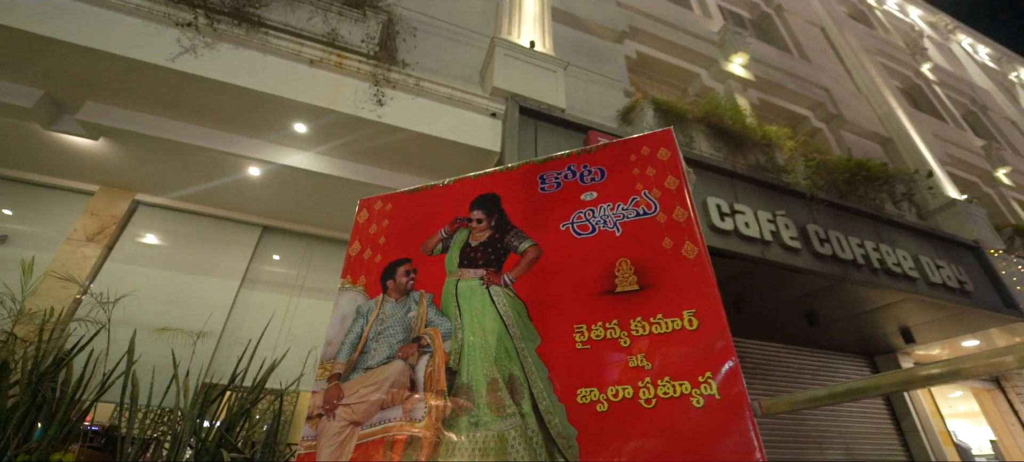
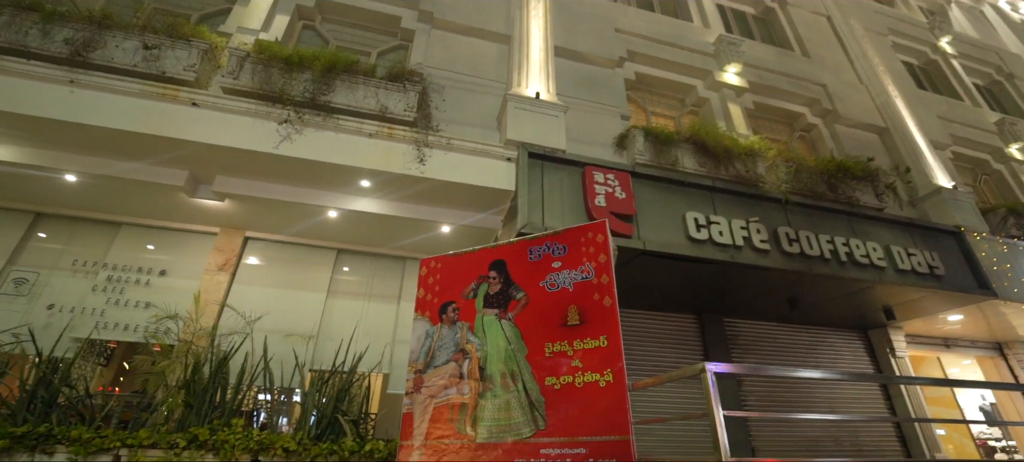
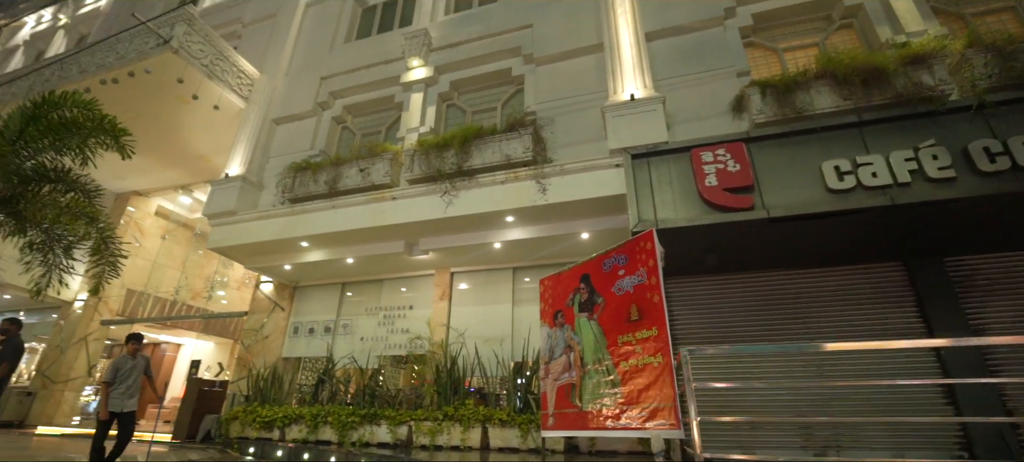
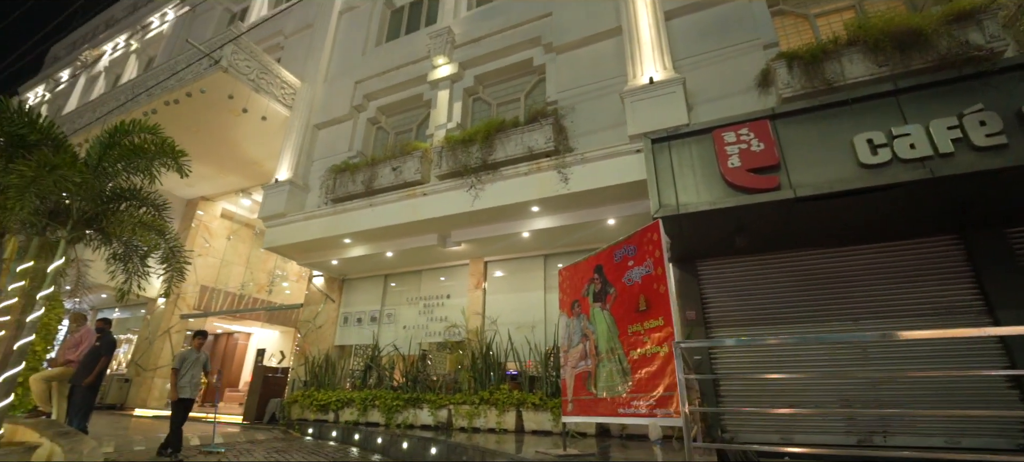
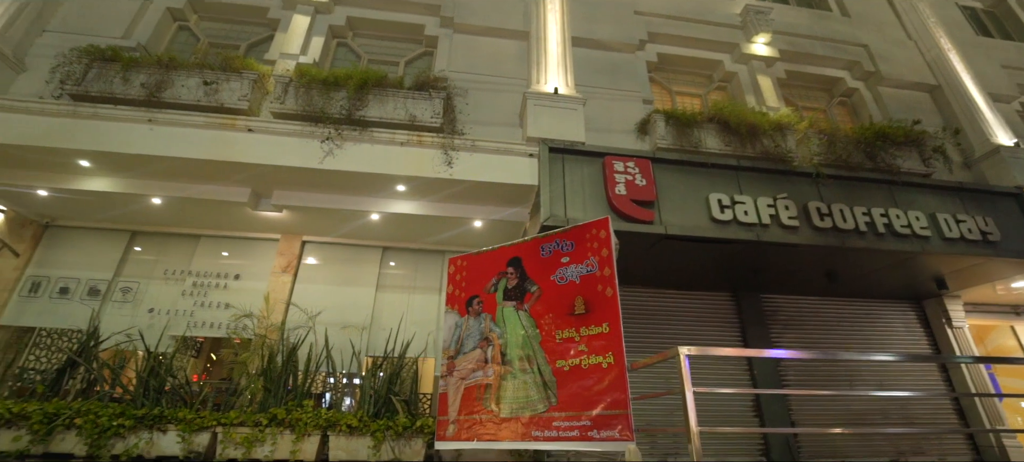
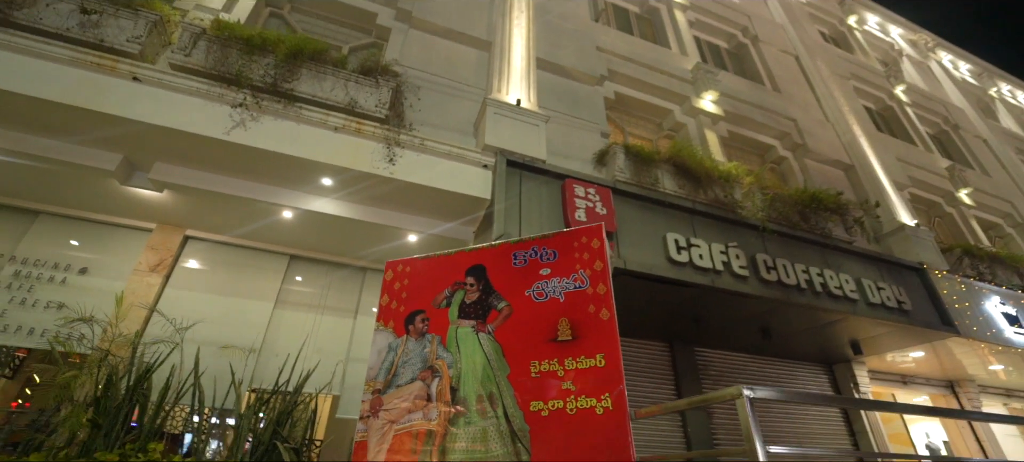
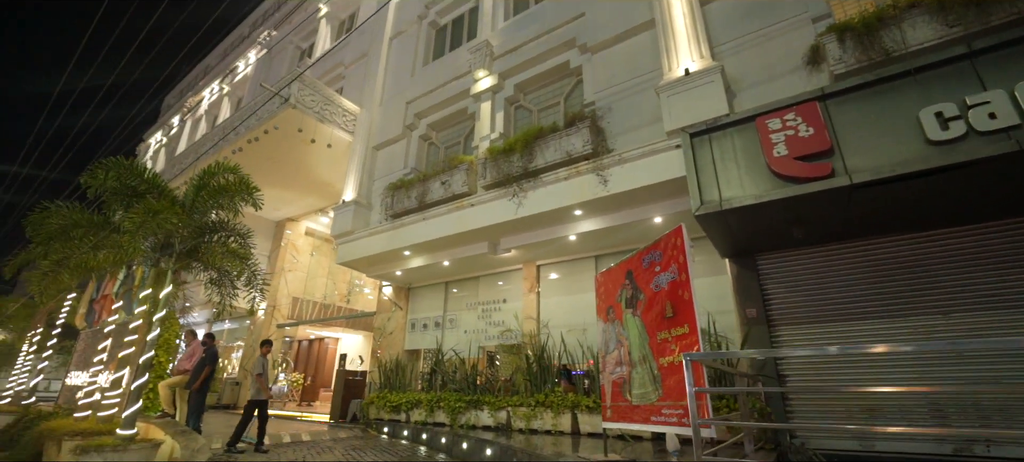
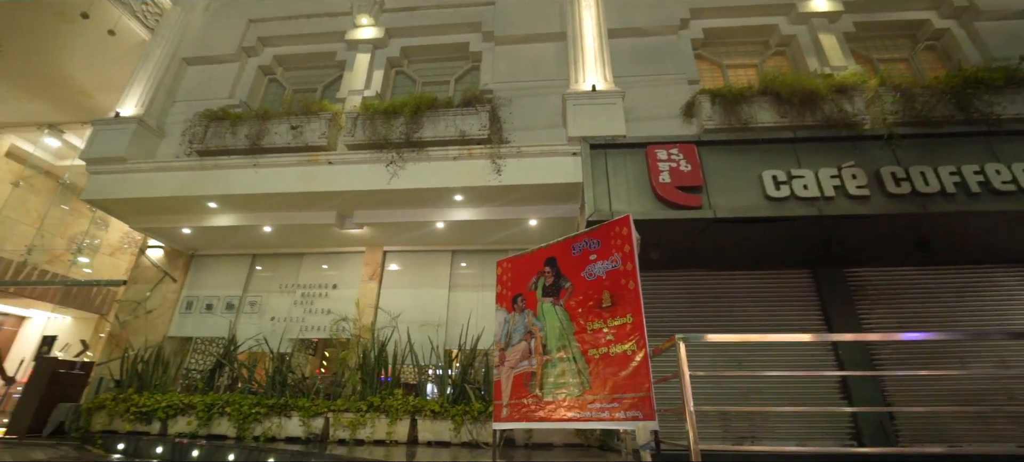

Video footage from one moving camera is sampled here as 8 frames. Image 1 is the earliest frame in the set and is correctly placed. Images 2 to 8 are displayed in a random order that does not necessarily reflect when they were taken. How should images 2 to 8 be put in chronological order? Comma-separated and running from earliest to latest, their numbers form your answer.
6, 2, 5, 8, 3, 4, 7
